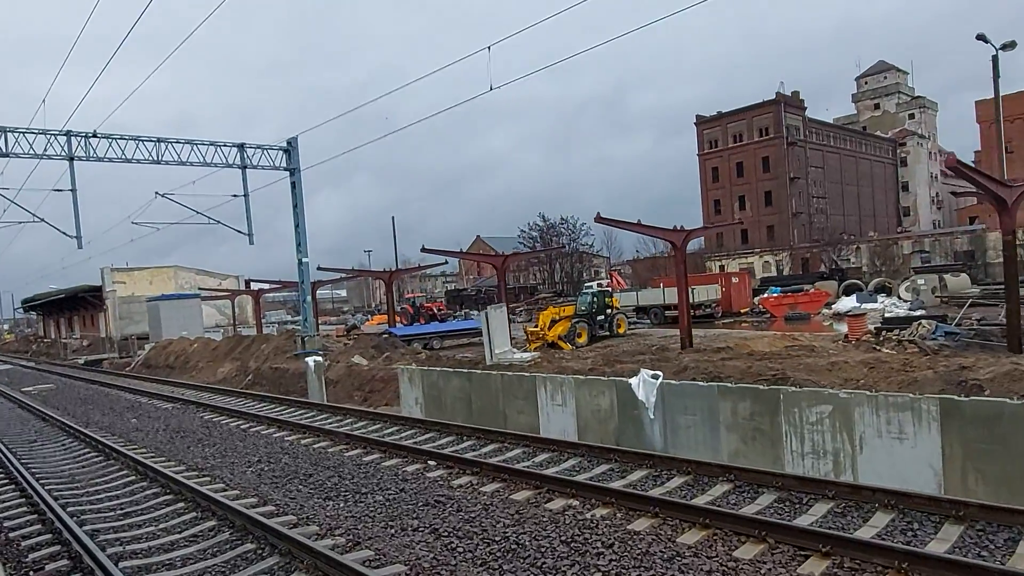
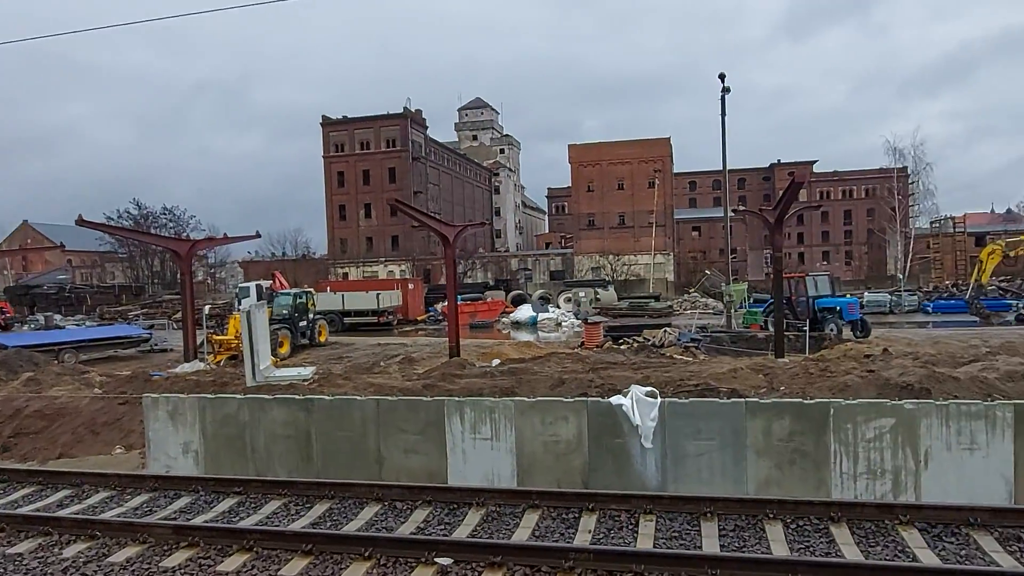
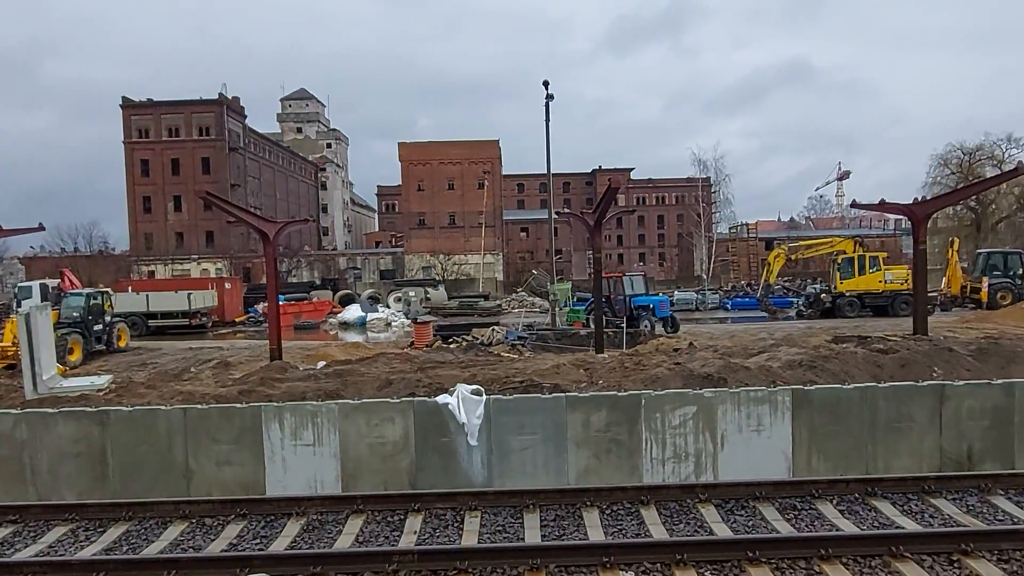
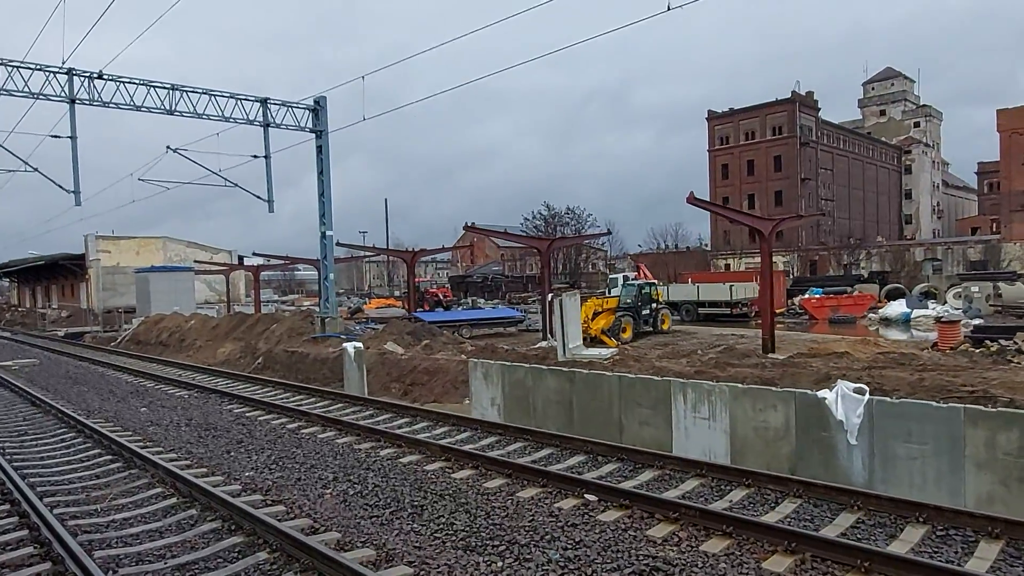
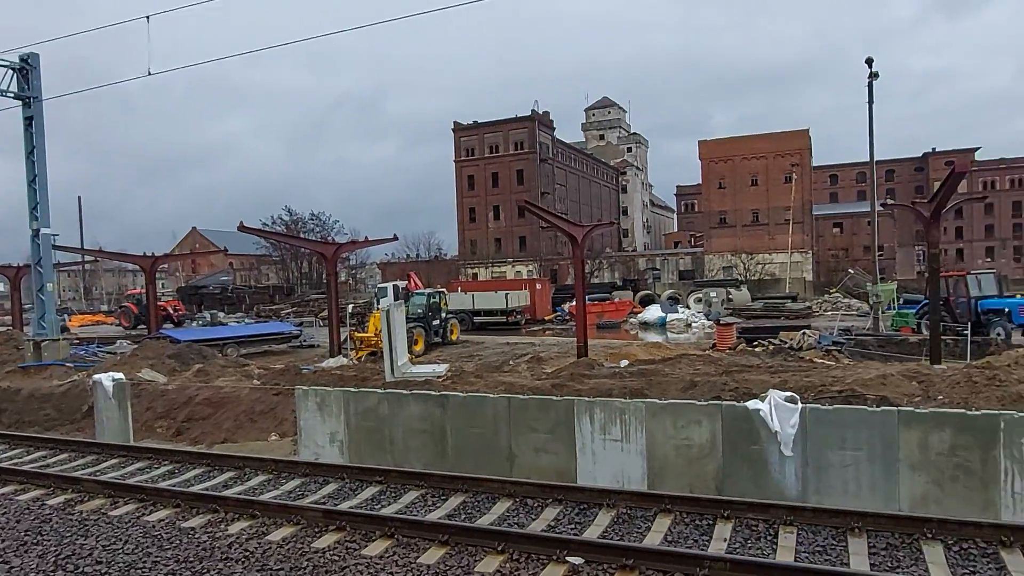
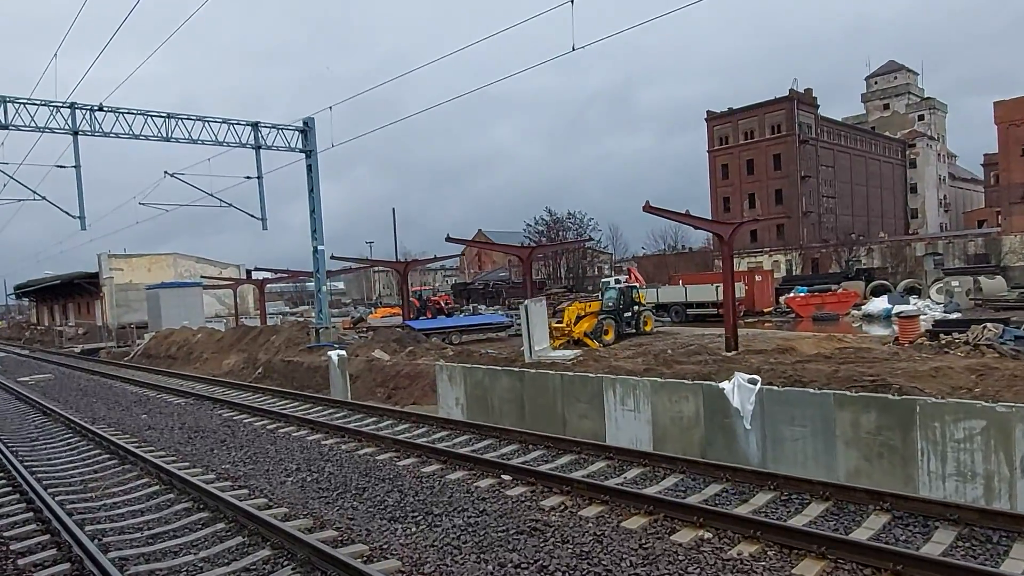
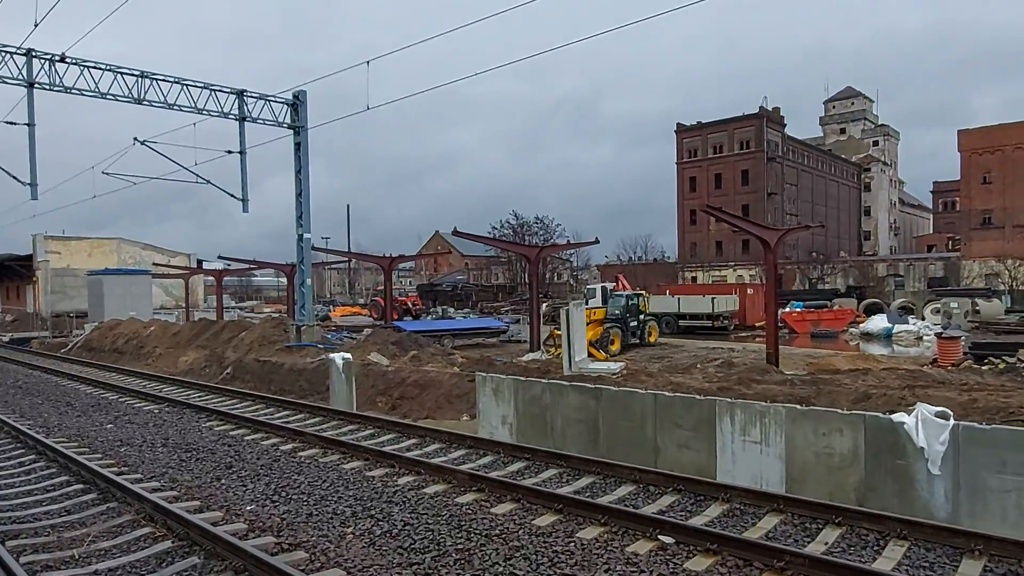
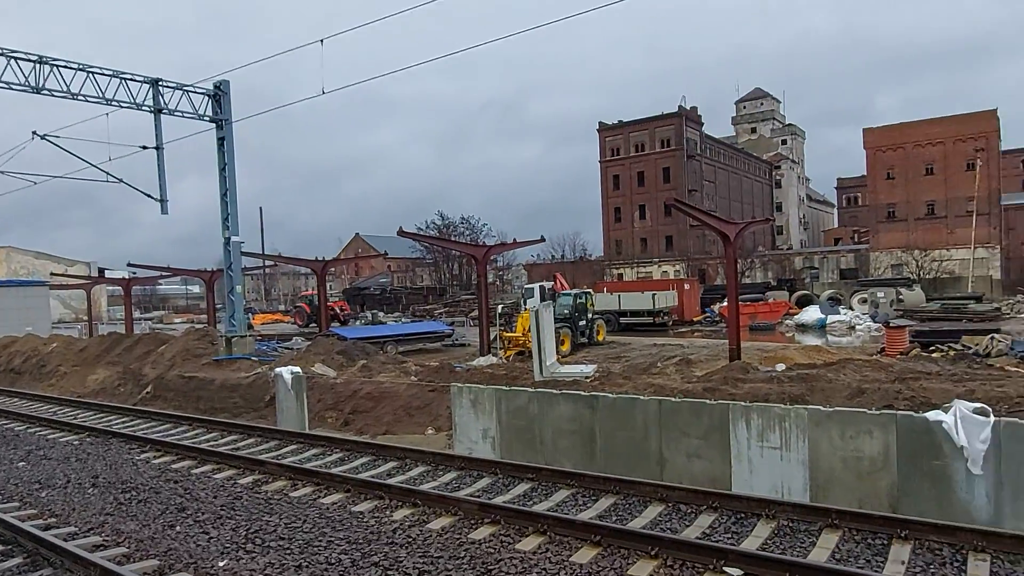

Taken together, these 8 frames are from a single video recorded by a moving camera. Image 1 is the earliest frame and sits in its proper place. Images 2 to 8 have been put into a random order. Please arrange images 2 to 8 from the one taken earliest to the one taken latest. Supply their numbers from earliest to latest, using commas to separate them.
6, 4, 7, 8, 5, 2, 3
